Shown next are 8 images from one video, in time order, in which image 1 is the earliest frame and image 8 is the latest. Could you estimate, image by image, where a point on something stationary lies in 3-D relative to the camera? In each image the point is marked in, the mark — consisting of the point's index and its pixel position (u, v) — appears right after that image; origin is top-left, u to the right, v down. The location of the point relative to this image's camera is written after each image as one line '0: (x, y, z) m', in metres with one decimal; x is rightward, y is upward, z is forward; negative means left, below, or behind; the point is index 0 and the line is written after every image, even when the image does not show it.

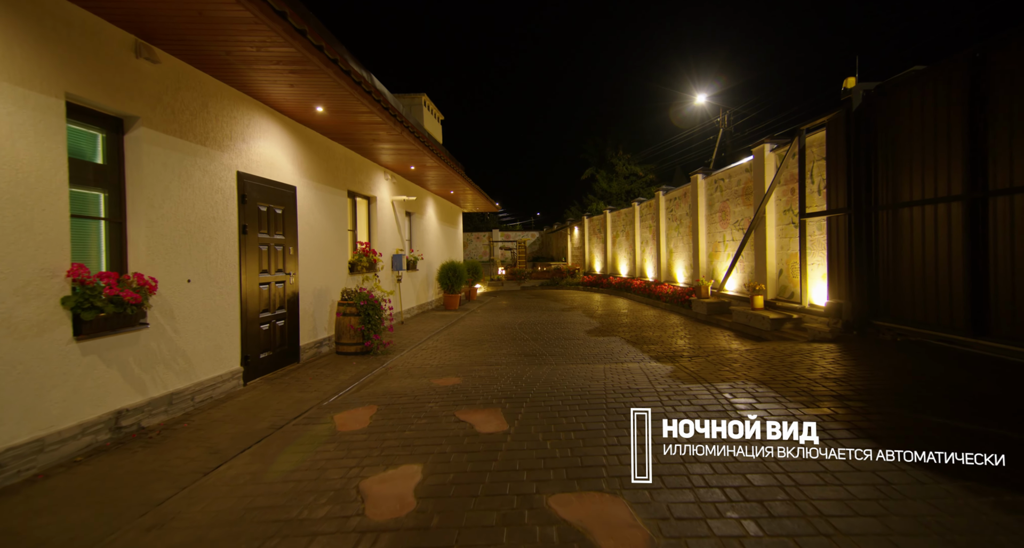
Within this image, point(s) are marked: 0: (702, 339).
0: (+3.4, -1.1, +7.7) m
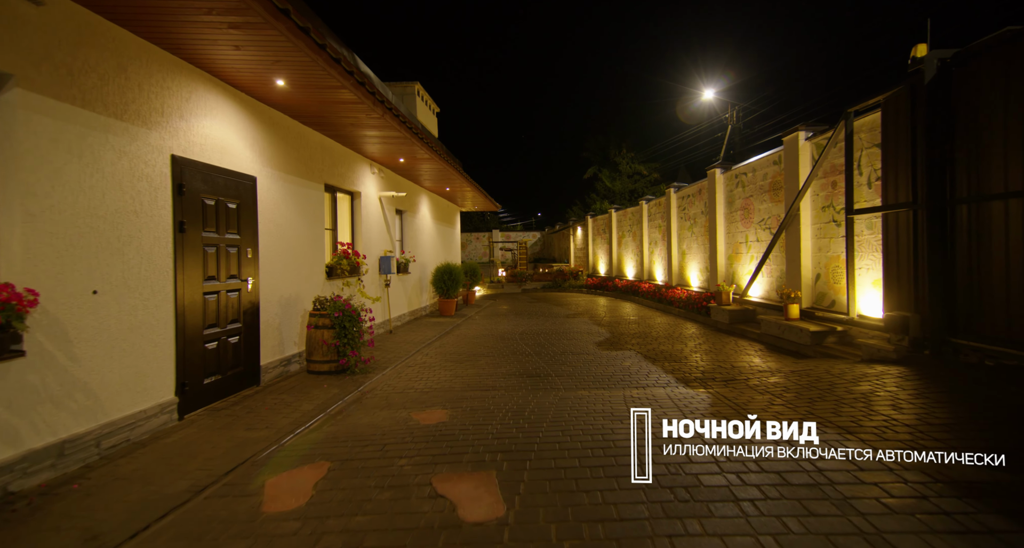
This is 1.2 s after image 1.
0: (+3.4, -1.2, +6.7) m
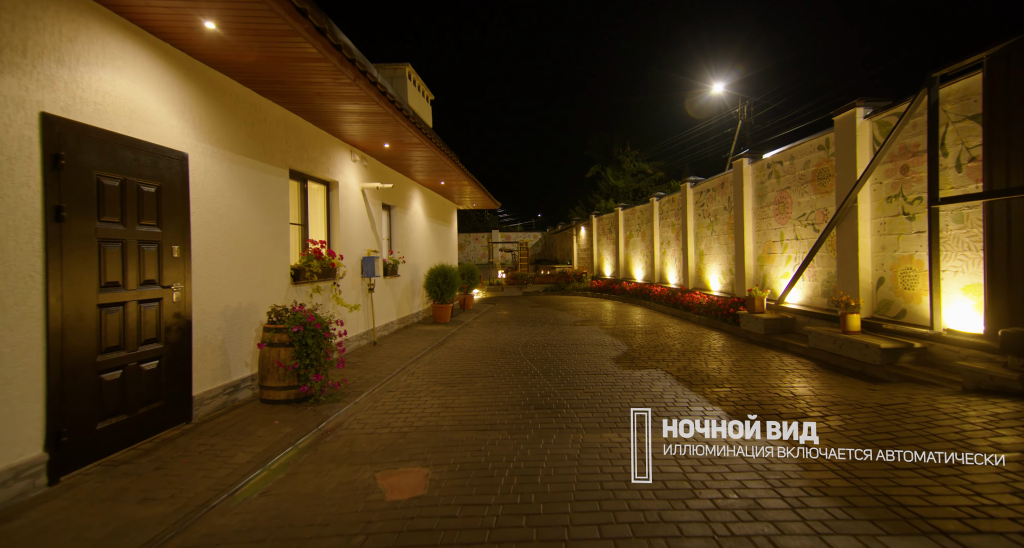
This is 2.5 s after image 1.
0: (+3.5, -1.3, +5.6) m
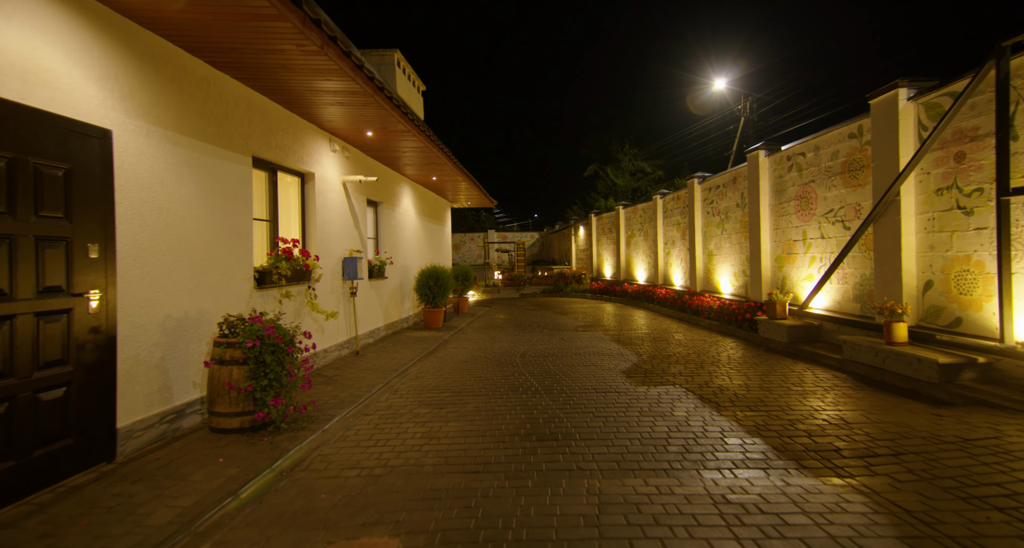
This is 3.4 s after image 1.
0: (+3.4, -1.3, +4.9) m
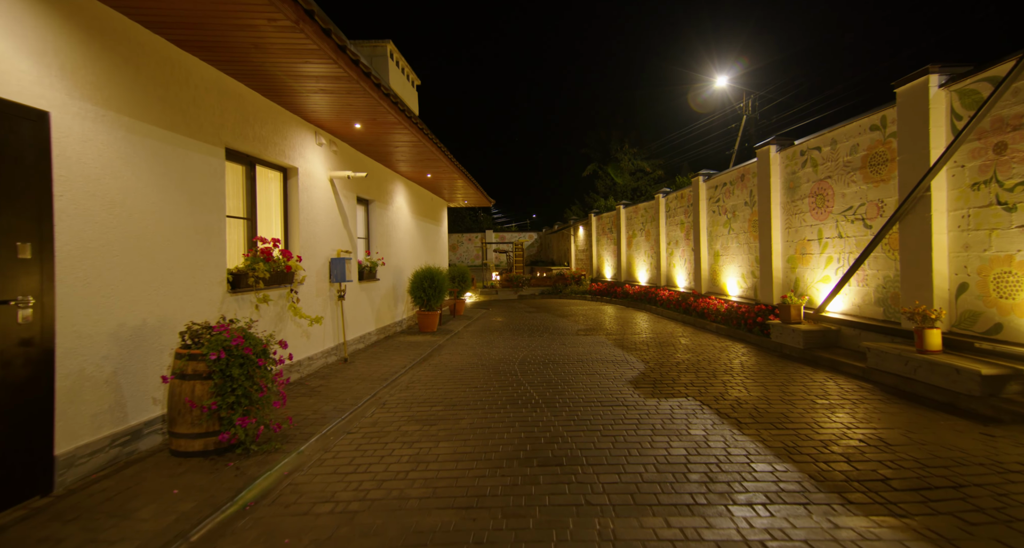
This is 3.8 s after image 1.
0: (+3.4, -1.3, +4.4) m
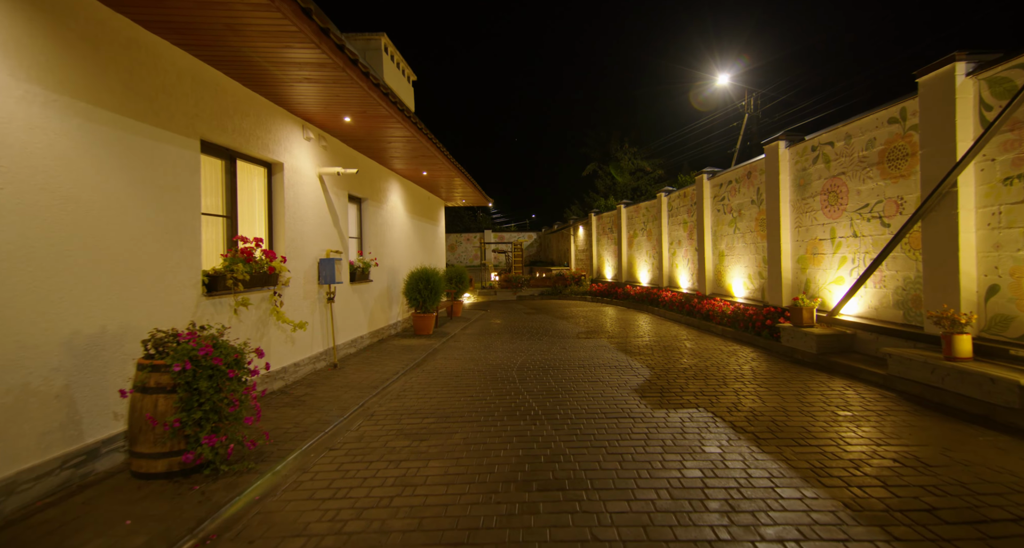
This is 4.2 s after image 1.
0: (+3.4, -1.3, +4.1) m
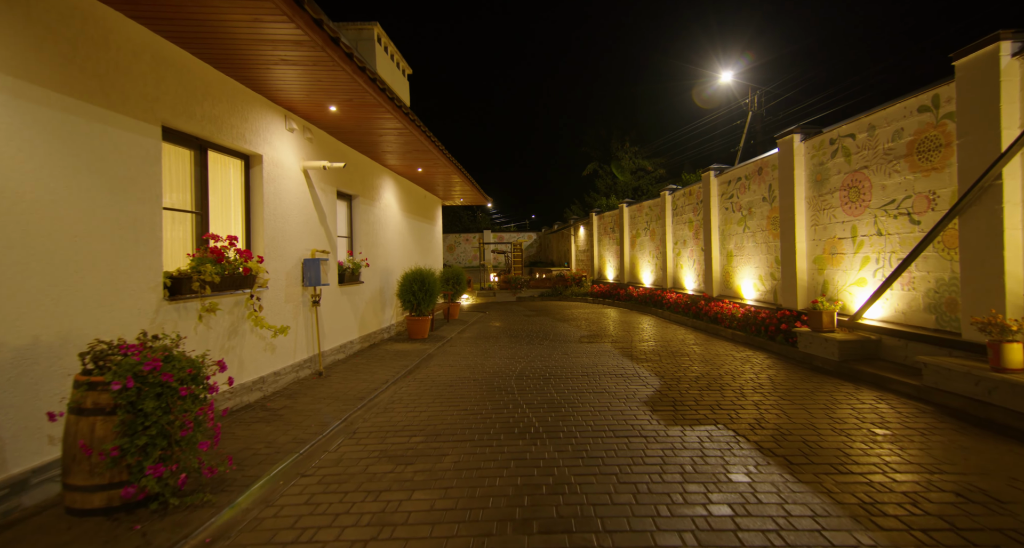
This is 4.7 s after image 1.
0: (+3.4, -1.4, +3.7) m
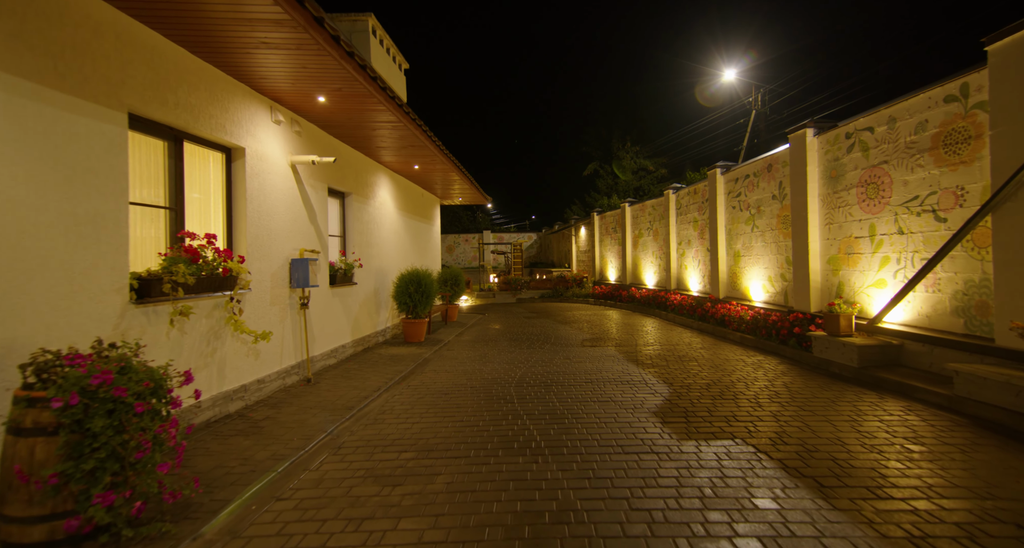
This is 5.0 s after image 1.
0: (+3.4, -1.4, +3.4) m
